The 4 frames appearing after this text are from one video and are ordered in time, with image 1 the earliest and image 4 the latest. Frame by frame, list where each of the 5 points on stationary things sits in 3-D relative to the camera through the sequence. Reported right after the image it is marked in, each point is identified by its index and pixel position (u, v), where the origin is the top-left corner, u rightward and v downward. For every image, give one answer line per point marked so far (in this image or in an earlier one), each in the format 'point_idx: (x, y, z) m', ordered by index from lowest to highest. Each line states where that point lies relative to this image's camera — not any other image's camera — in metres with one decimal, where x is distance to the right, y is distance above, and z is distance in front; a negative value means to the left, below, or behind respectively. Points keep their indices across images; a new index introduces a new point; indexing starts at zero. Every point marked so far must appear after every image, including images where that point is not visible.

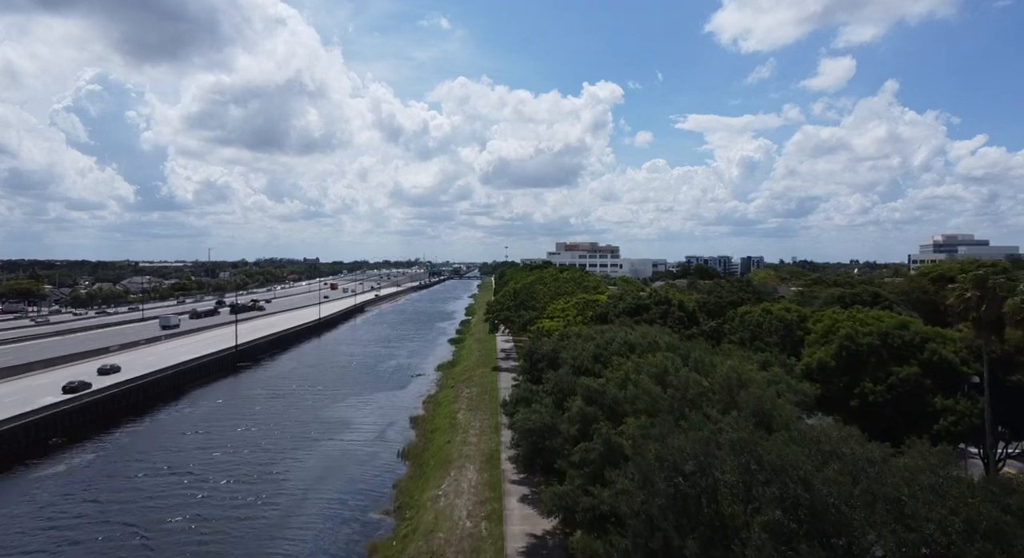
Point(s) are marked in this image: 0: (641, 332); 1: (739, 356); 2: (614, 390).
0: (+4.8, -2.1, +18.9) m
1: (+7.2, -2.4, +16.3) m
2: (+2.6, -2.7, +12.9) m
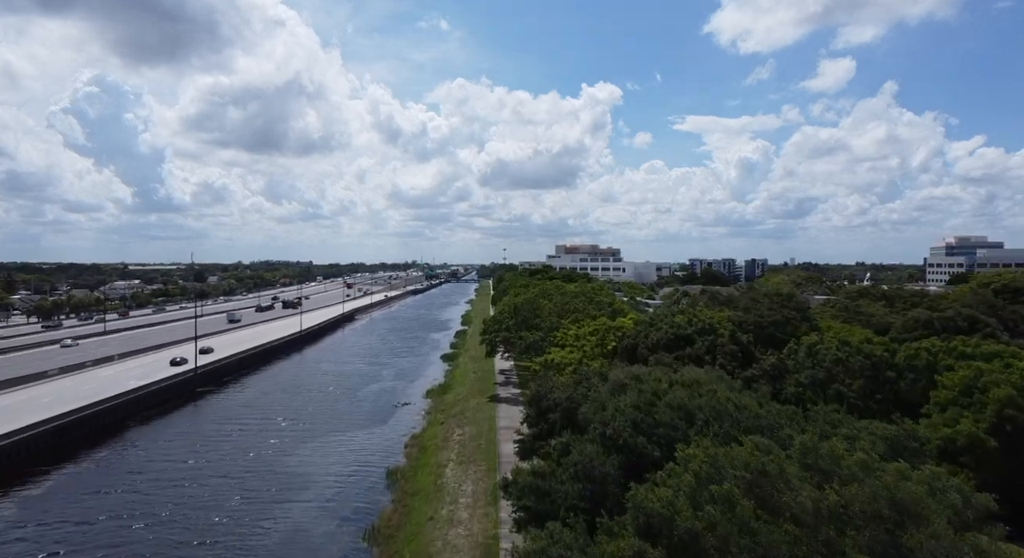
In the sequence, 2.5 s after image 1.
0: (+4.9, -2.9, +13.8) m
1: (+7.3, -3.2, +11.2) m
2: (+2.6, -3.5, +7.8) m
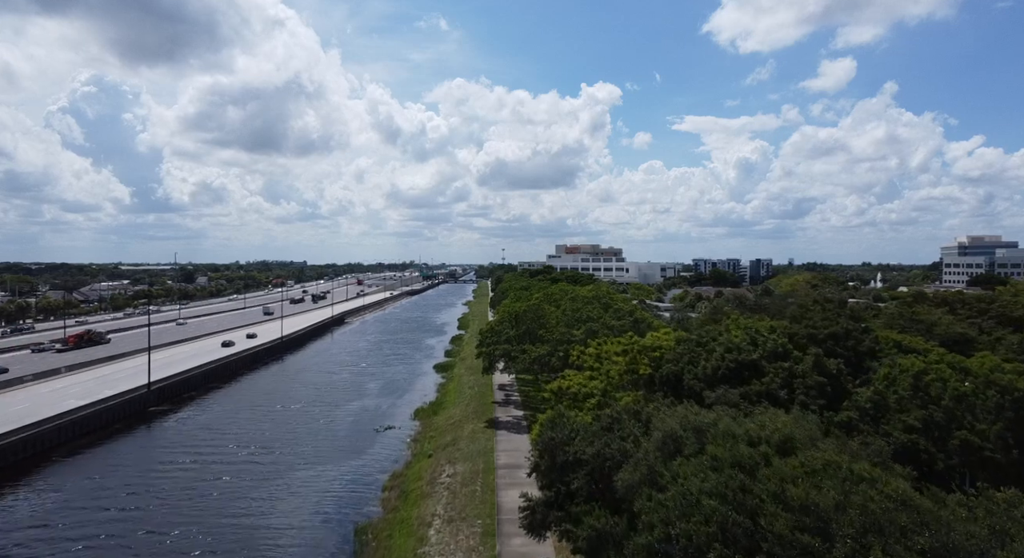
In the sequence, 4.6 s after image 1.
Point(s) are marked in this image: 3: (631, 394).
0: (+5.0, -3.0, +9.2) m
1: (+7.4, -3.4, +6.6) m
2: (+2.8, -3.7, +3.1) m
3: (+3.2, -3.1, +14.0) m
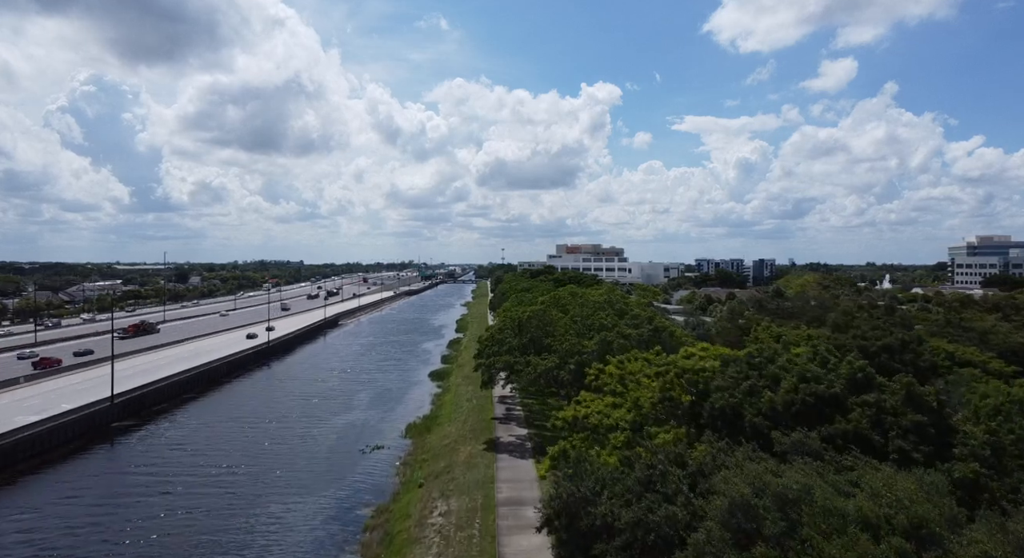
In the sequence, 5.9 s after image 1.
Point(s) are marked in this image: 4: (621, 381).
0: (+5.1, -3.1, +6.2) m
1: (+7.6, -3.5, +3.6) m
2: (+2.9, -3.8, +0.2) m
3: (+3.4, -3.2, +11.0) m
4: (+2.9, -2.7, +14.3) m
